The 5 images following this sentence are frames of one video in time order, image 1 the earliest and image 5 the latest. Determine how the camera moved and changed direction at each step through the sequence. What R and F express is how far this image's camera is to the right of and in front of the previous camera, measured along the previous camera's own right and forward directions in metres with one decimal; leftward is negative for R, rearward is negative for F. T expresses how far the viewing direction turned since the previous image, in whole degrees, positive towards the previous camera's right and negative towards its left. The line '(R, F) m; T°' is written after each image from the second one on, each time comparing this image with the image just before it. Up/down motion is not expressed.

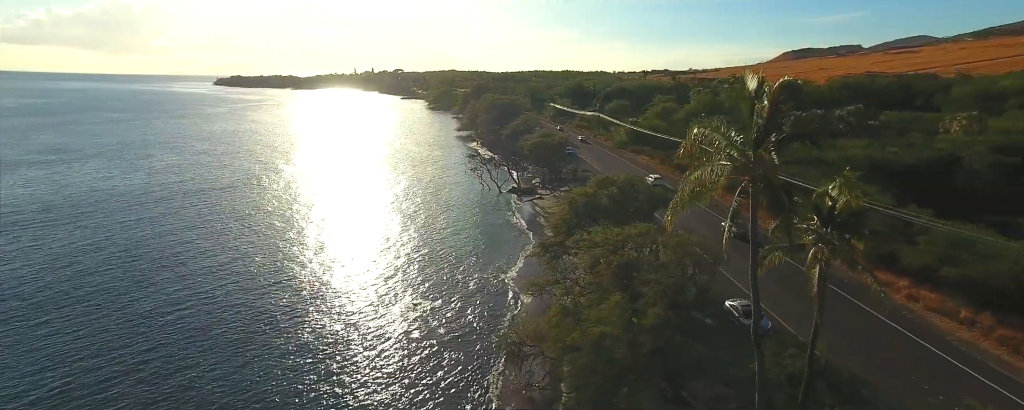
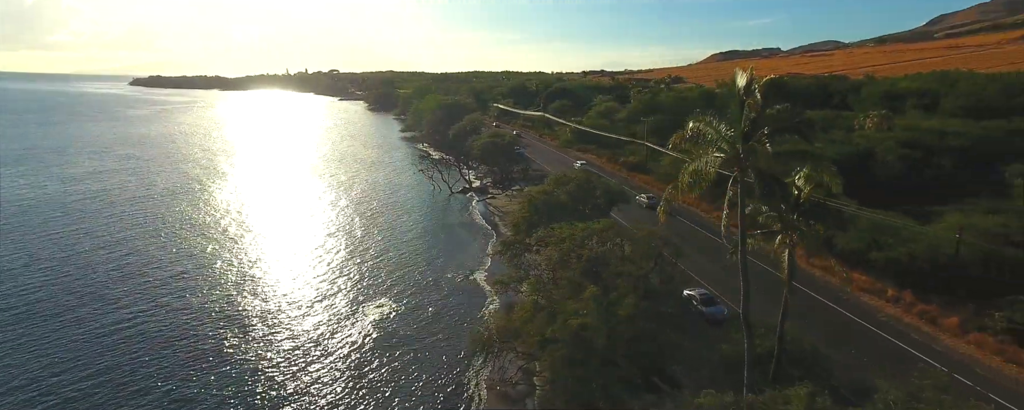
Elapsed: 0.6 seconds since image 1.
(-1.1, -0.2) m; +6°
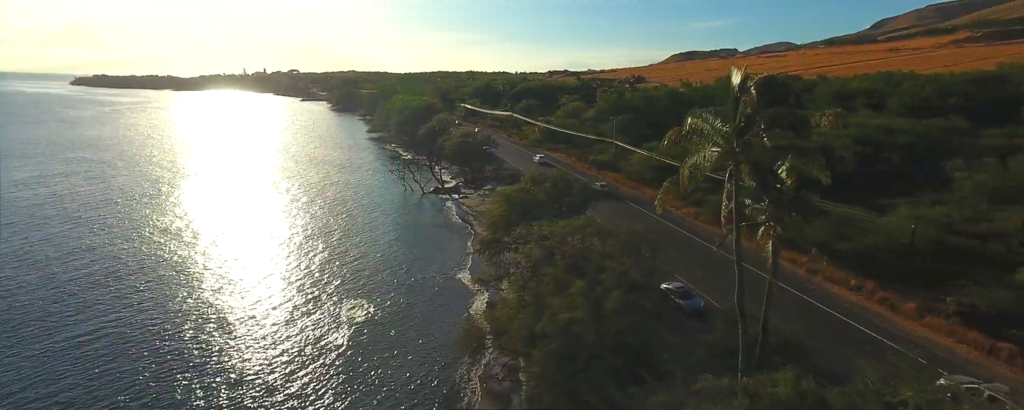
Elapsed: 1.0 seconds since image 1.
(-0.7, -0.1) m; +4°
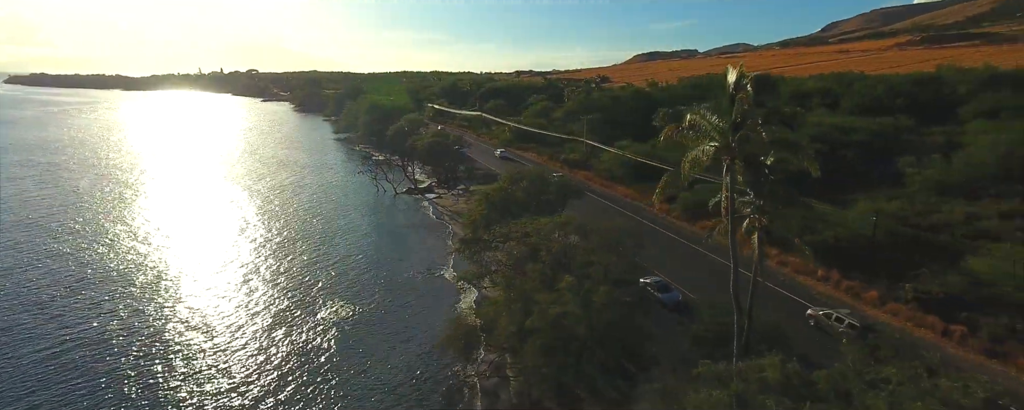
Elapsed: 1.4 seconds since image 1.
(-0.8, -0.2) m; +4°
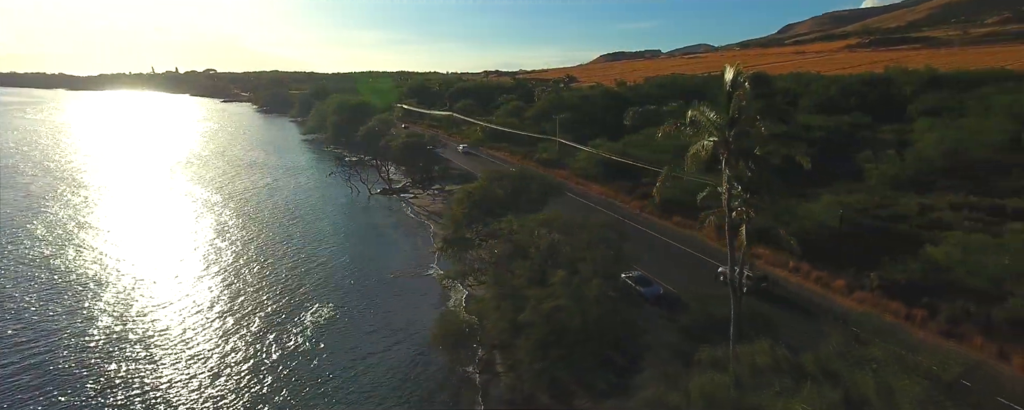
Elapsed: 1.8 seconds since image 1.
(-0.8, -0.2) m; +3°
